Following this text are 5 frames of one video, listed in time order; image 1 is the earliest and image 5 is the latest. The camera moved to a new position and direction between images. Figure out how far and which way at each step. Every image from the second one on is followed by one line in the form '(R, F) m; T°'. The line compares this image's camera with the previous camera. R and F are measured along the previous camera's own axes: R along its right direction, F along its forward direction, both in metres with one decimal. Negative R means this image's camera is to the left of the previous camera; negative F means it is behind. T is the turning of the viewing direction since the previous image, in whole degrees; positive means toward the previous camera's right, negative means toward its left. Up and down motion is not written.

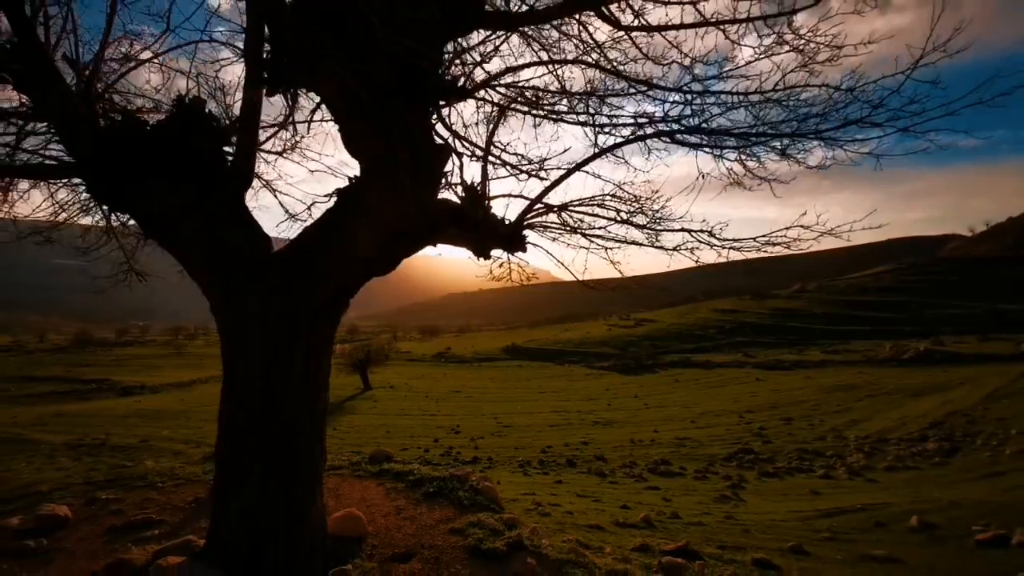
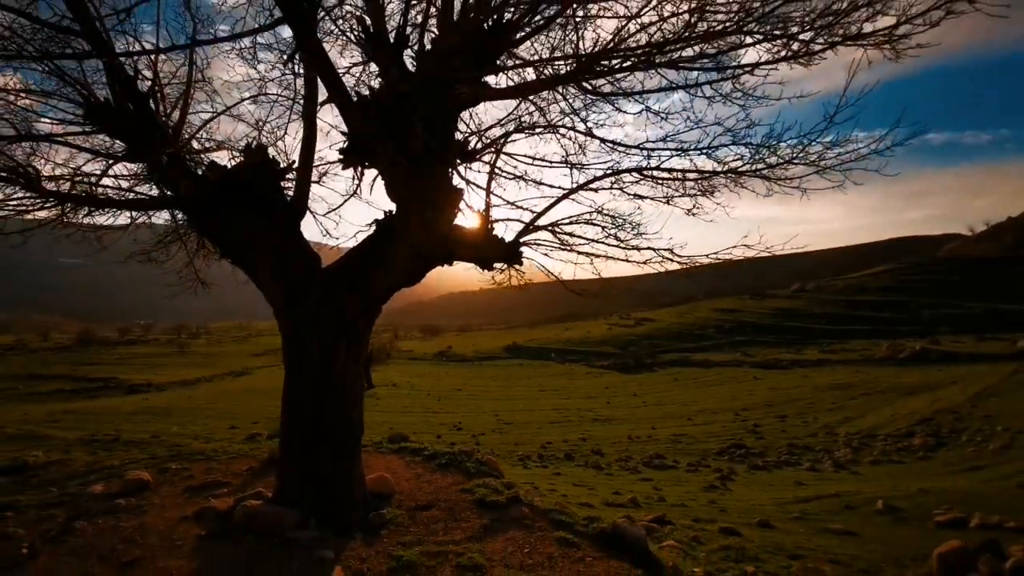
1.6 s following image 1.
(0.0, -0.9) m; 0°
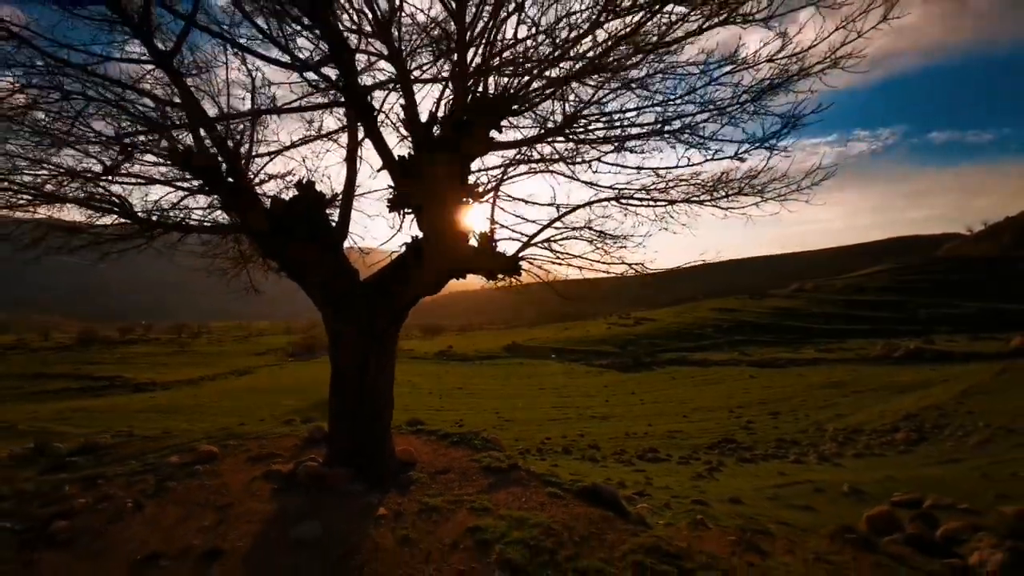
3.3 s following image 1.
(0.0, -1.0) m; 0°
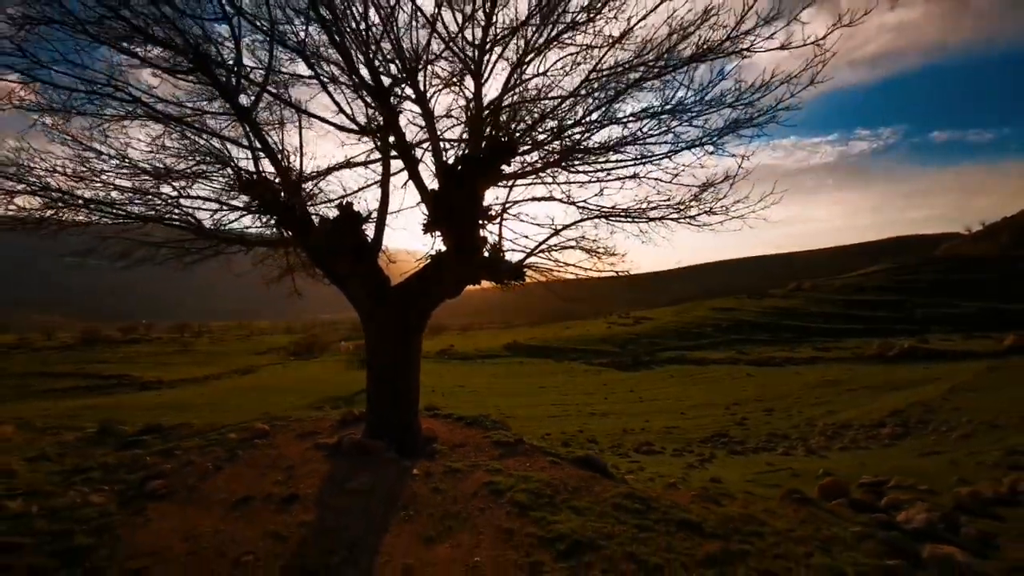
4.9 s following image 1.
(0.0, -1.0) m; 0°
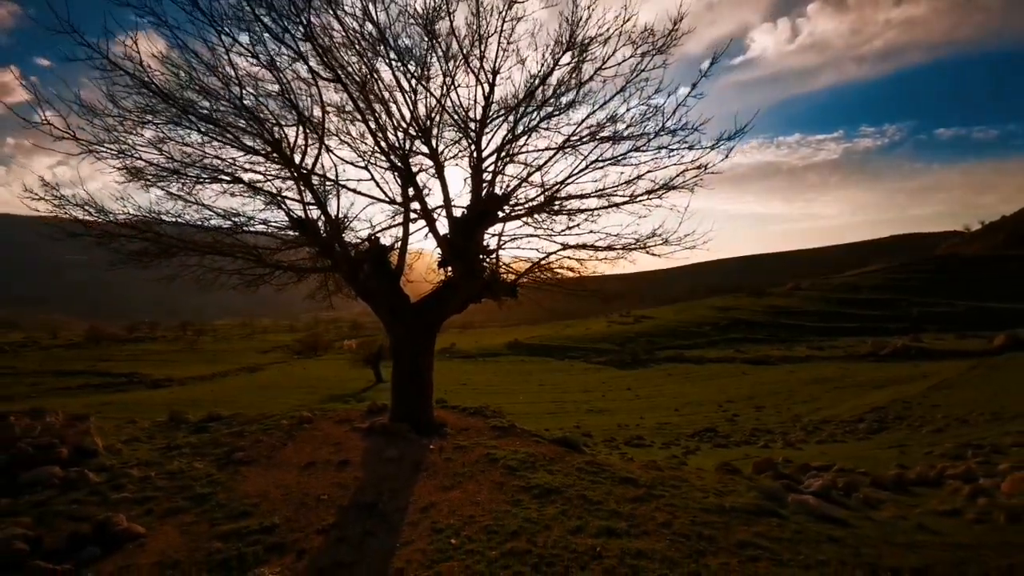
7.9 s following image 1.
(+0.1, -1.7) m; 0°
